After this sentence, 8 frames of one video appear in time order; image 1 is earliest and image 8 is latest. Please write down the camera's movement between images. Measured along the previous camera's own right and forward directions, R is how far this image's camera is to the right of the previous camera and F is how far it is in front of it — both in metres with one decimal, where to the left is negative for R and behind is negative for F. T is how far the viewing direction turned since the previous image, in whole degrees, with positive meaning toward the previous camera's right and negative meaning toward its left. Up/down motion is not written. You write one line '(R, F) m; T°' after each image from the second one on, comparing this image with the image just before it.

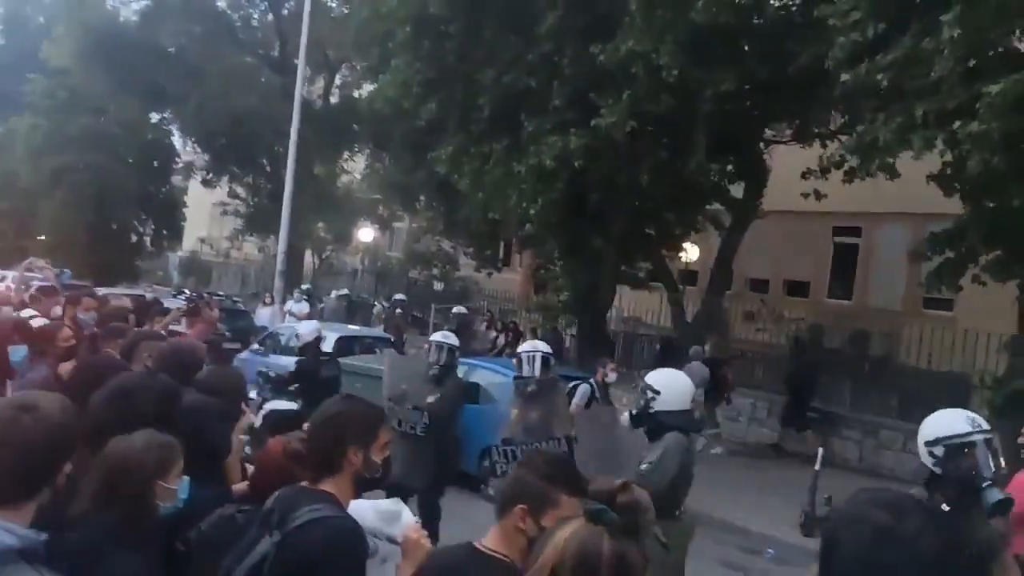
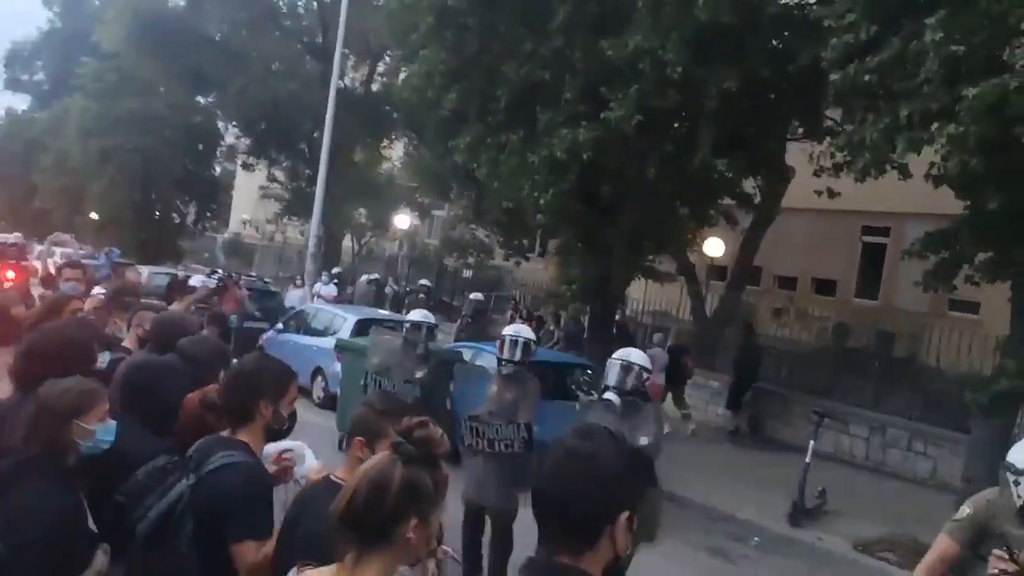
(+0.7, -0.4) m; -3°
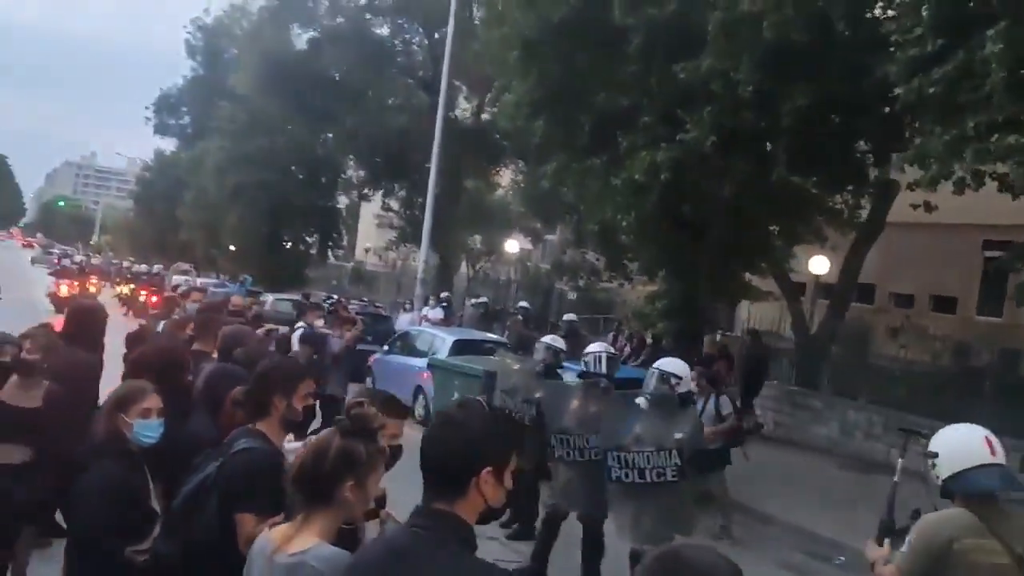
(+0.7, -0.5) m; -8°
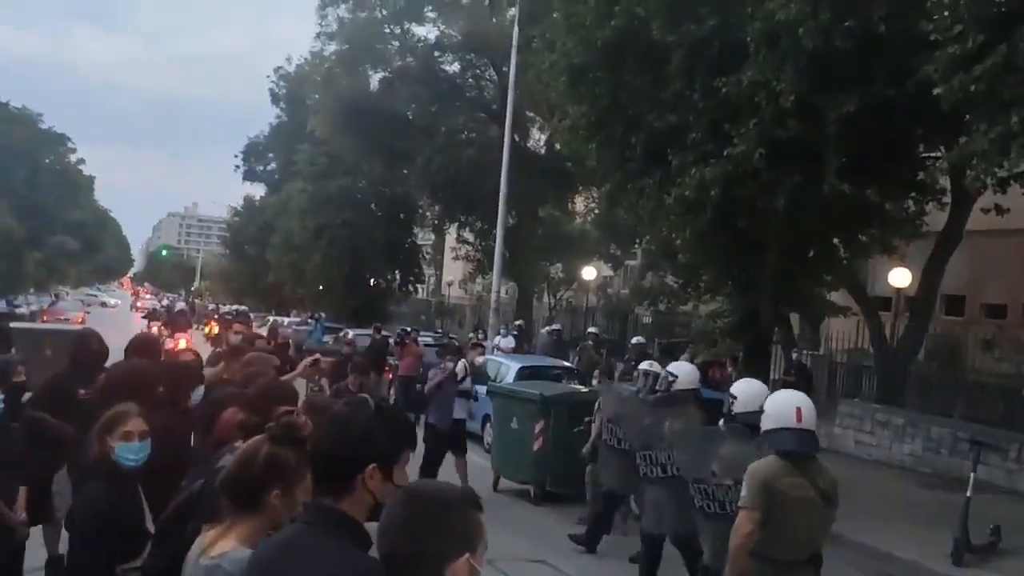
(+0.6, 0.0) m; -6°
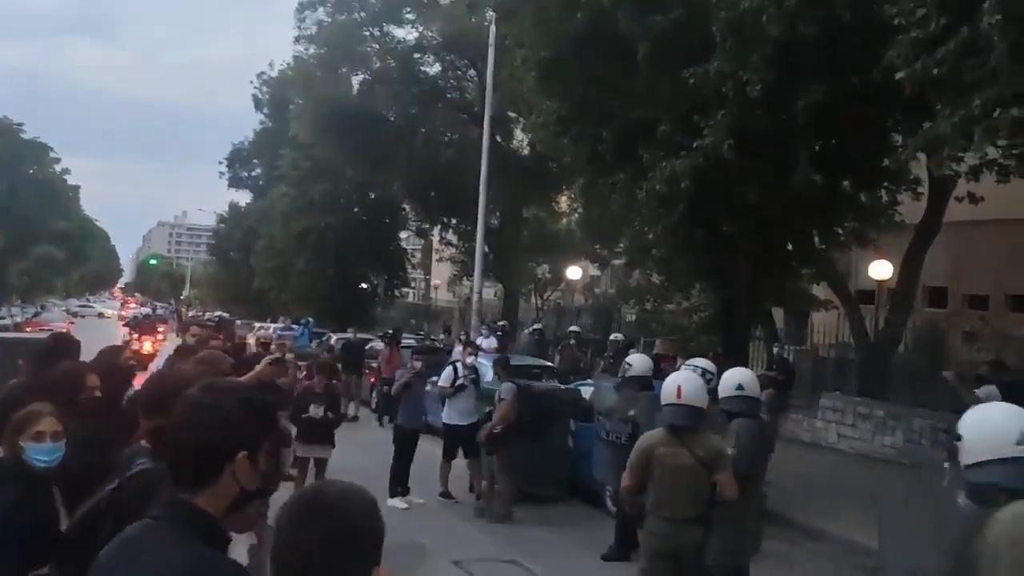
(+0.4, +0.2) m; +1°
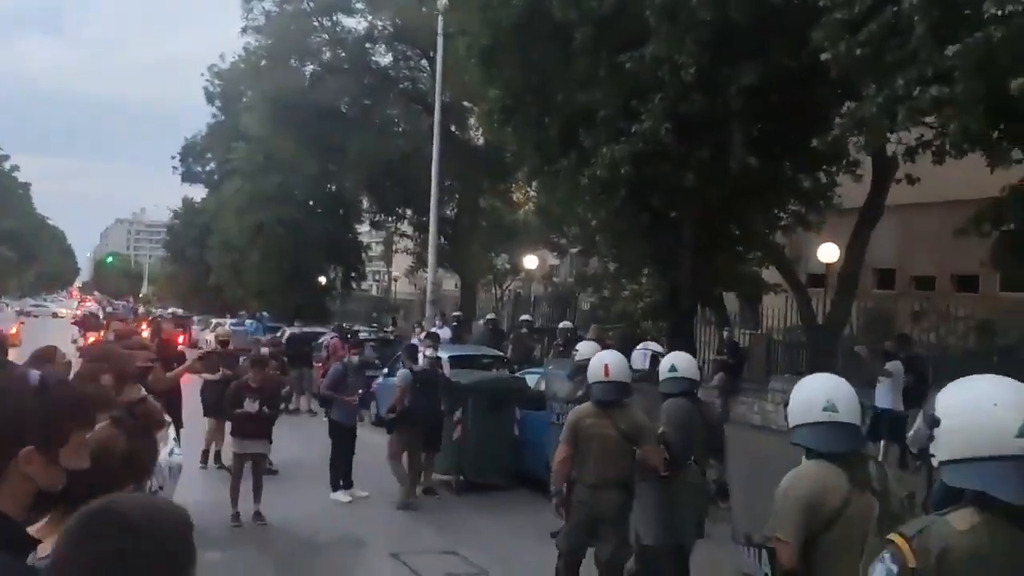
(+0.4, +0.1) m; +2°
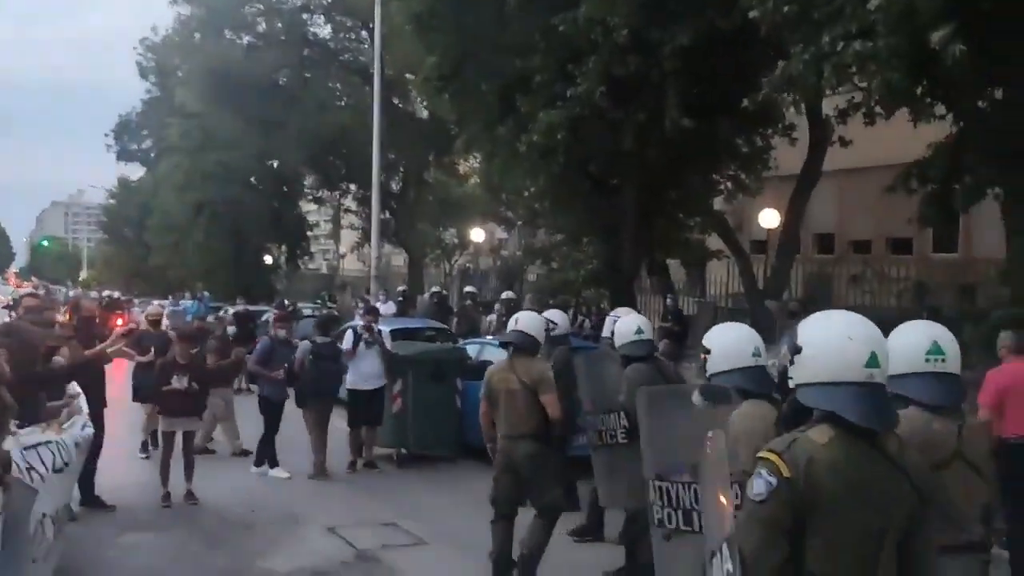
(+0.2, +0.2) m; +3°
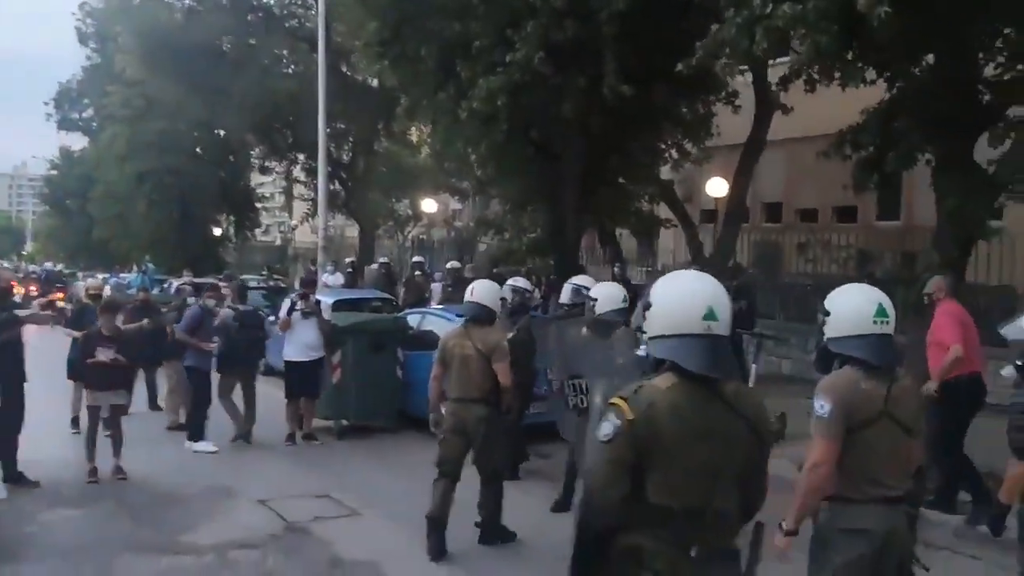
(+0.3, +0.1) m; +3°
